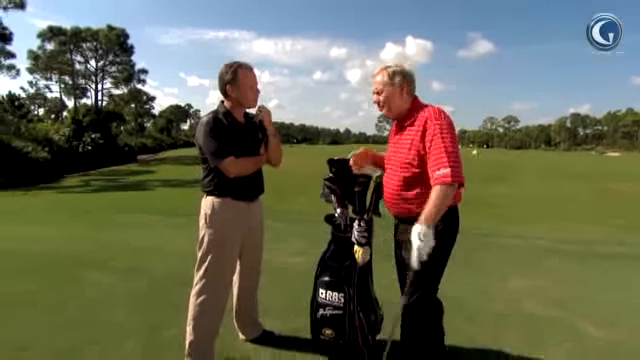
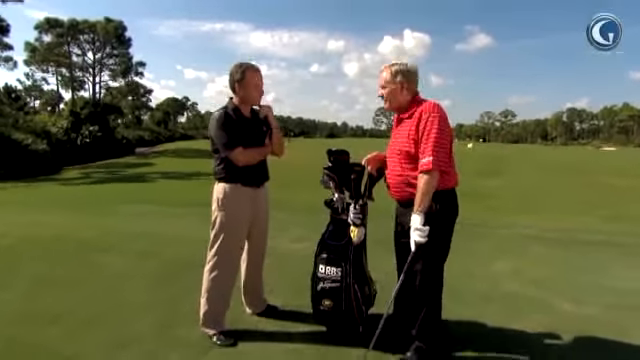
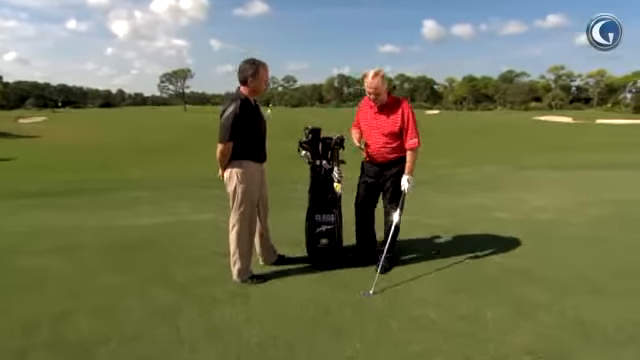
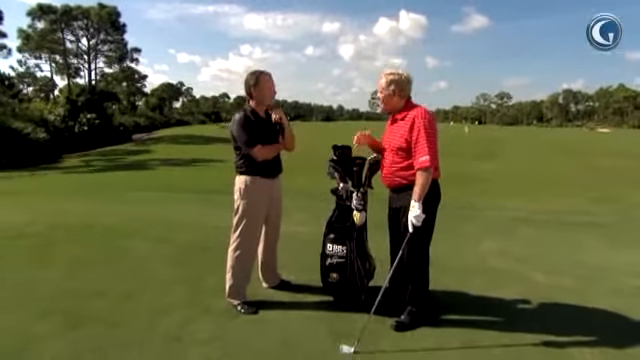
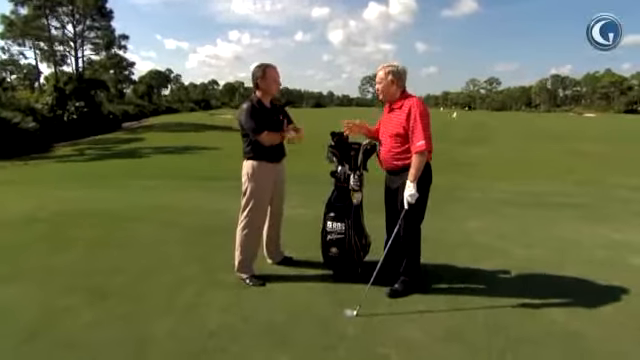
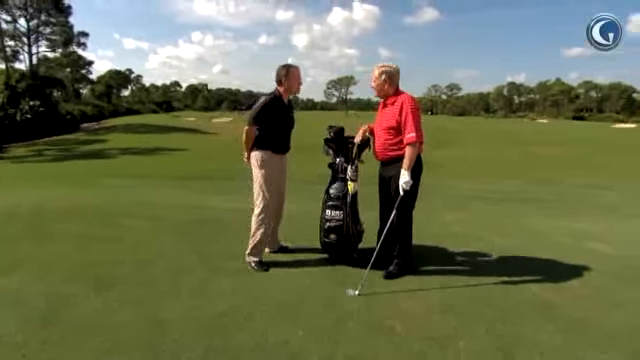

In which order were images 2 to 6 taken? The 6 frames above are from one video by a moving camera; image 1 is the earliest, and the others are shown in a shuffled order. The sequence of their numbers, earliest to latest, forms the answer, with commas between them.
2, 4, 5, 6, 3
